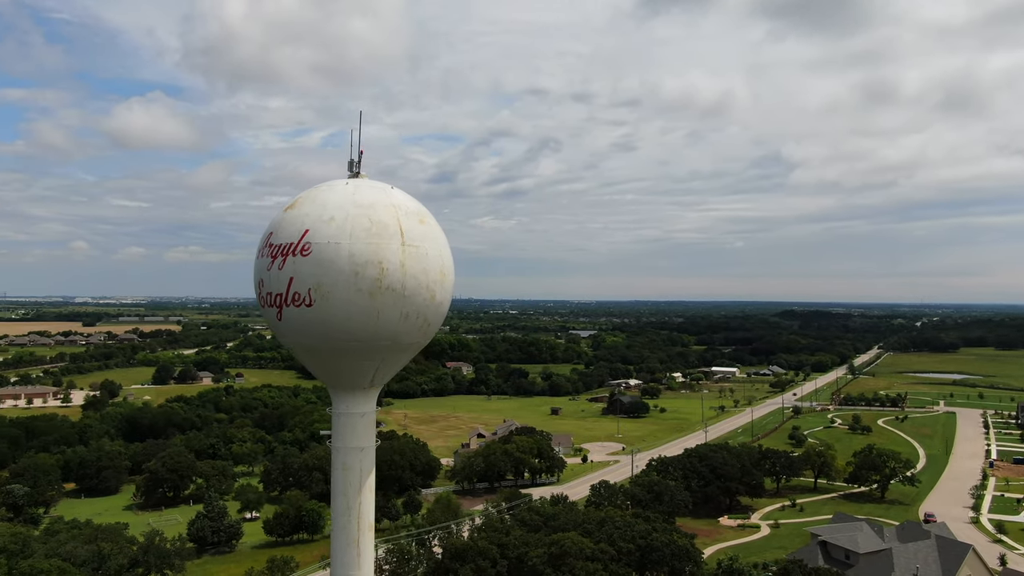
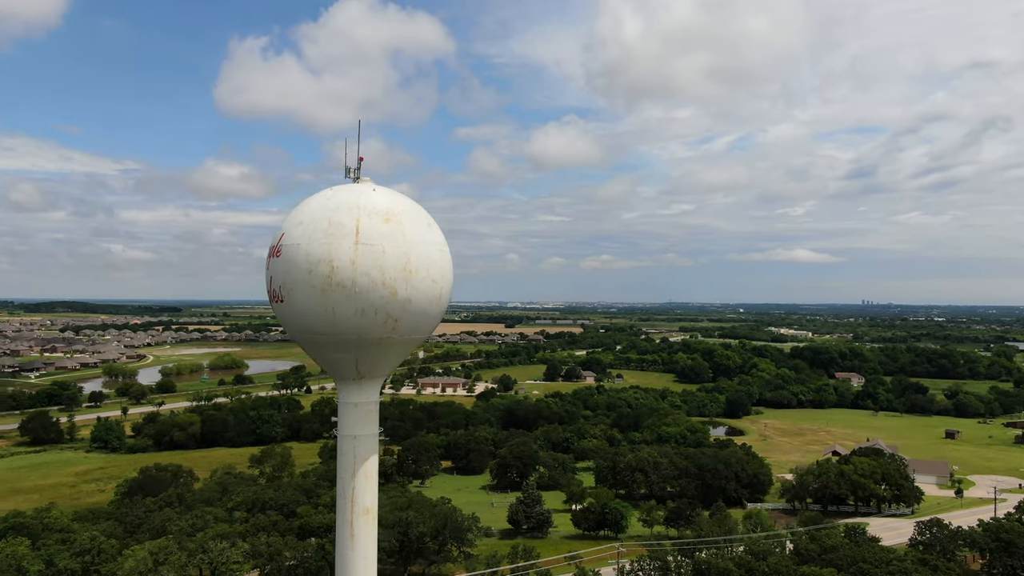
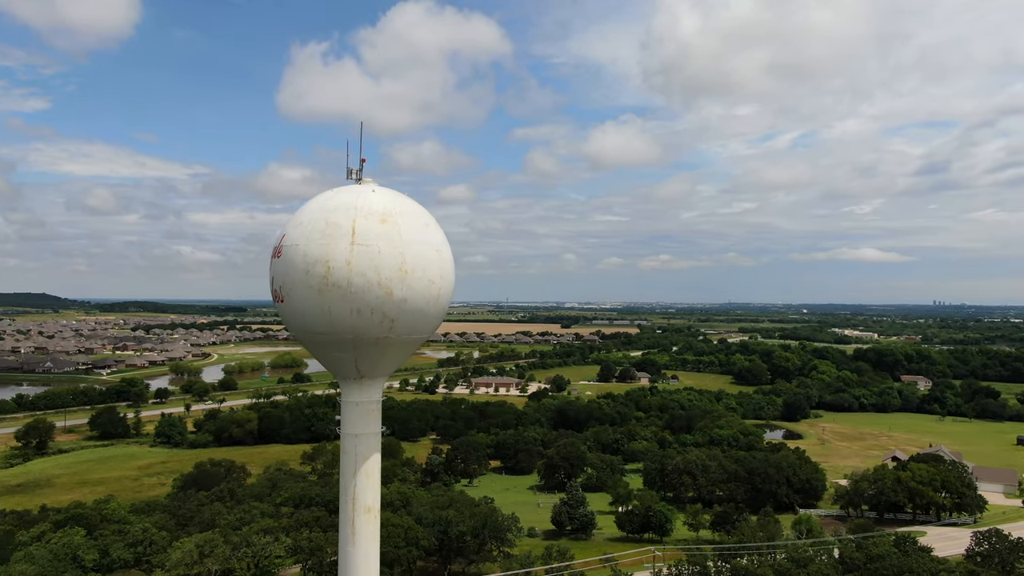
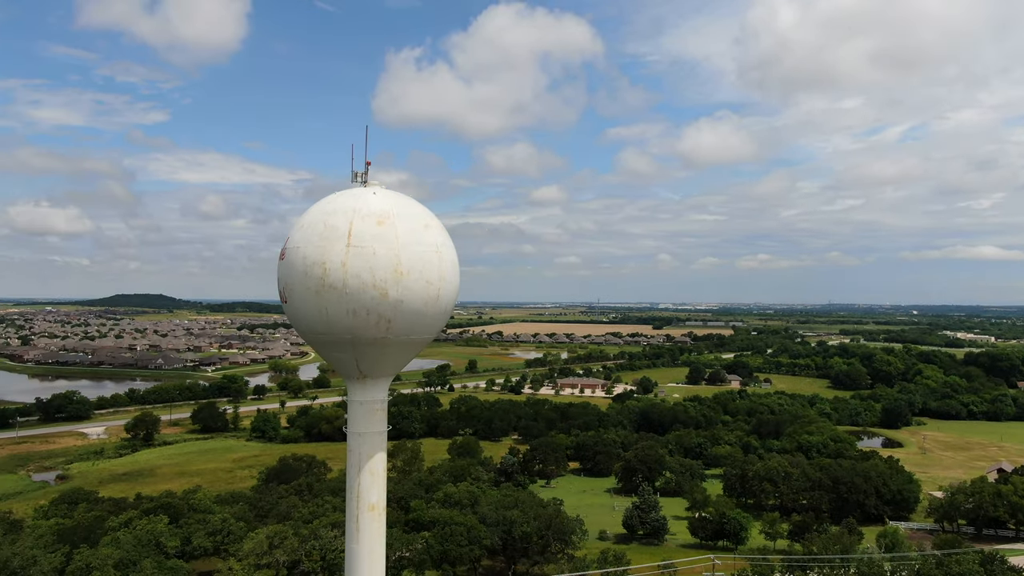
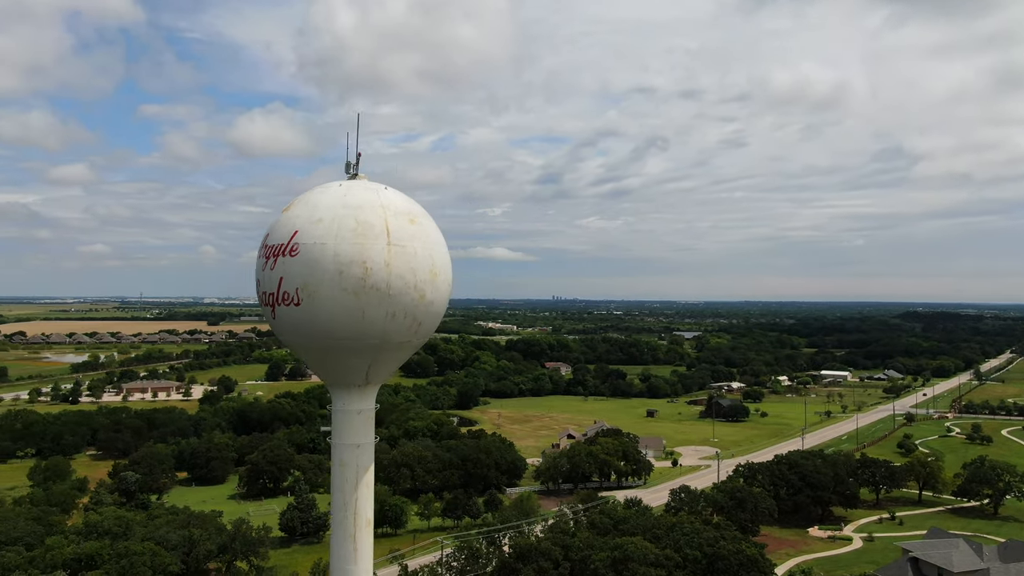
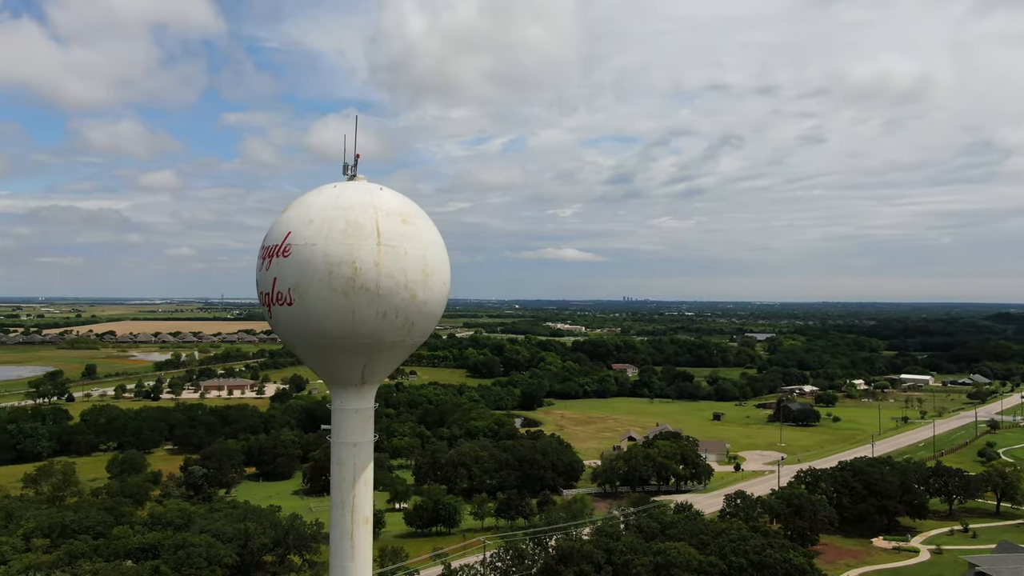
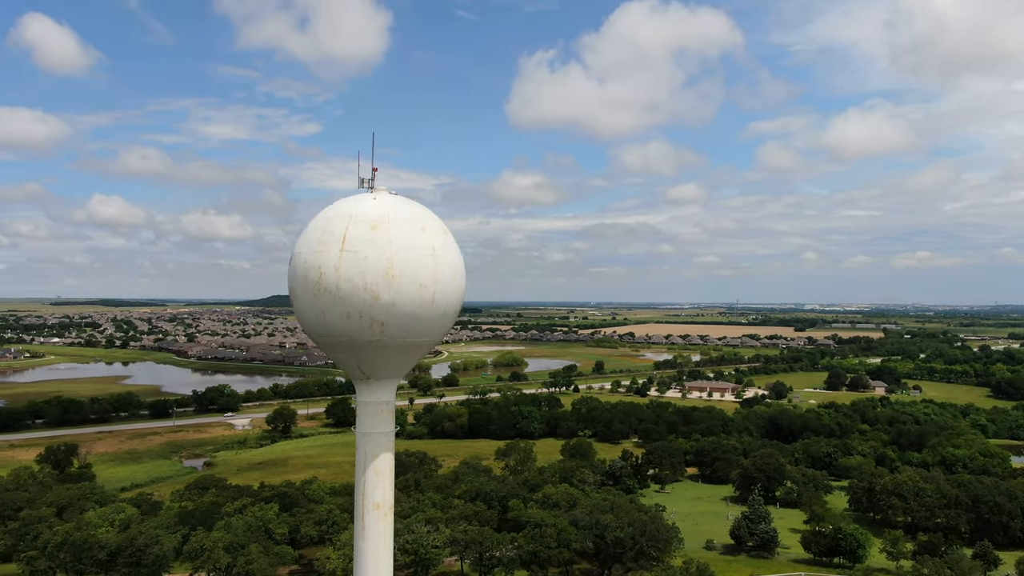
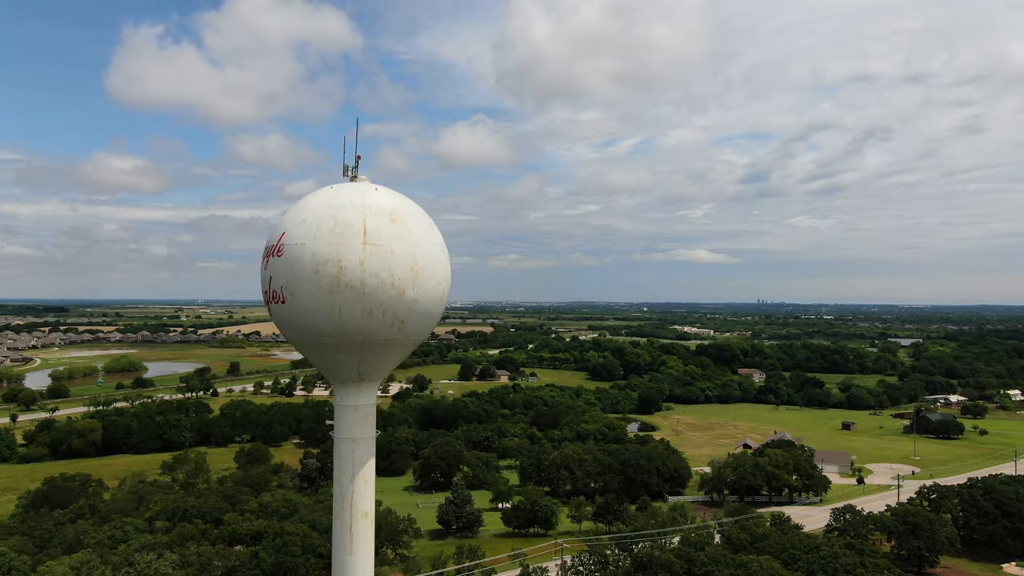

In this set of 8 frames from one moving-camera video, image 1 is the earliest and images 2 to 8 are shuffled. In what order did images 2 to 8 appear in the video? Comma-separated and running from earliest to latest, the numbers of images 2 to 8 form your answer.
5, 6, 8, 2, 3, 4, 7
